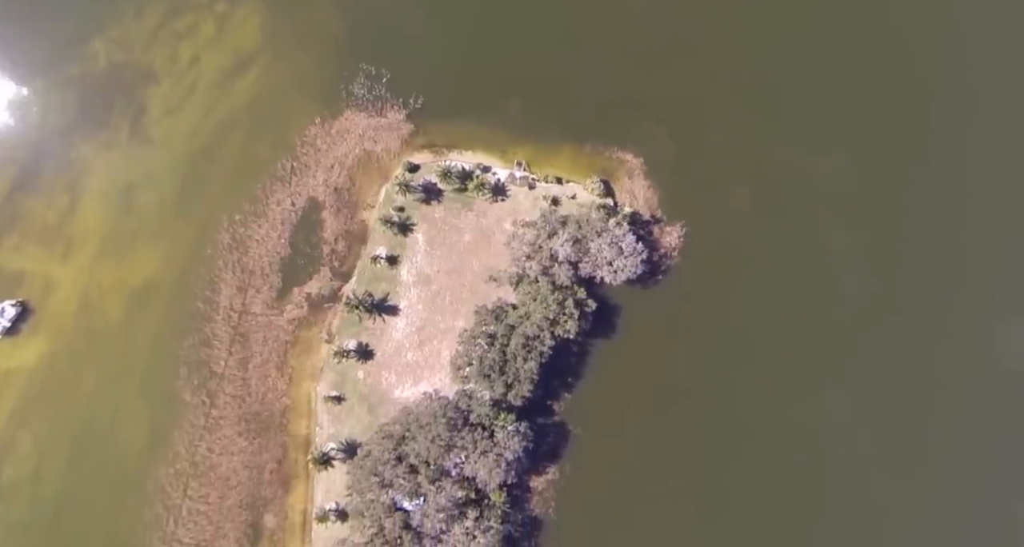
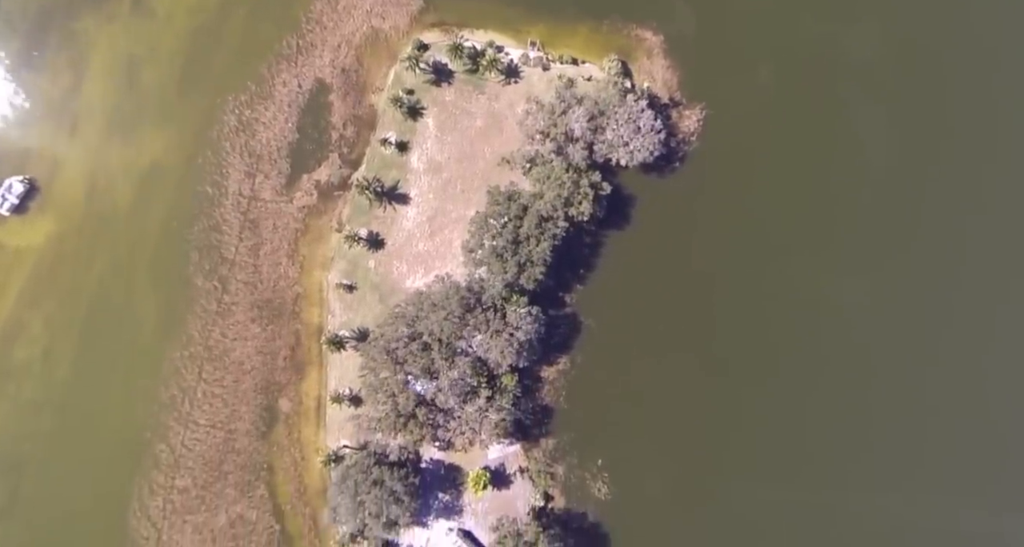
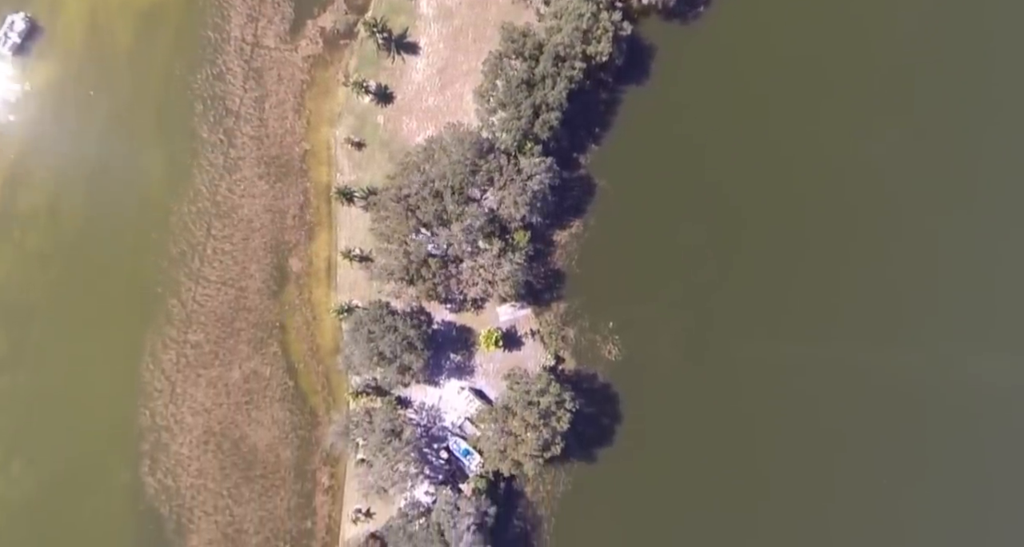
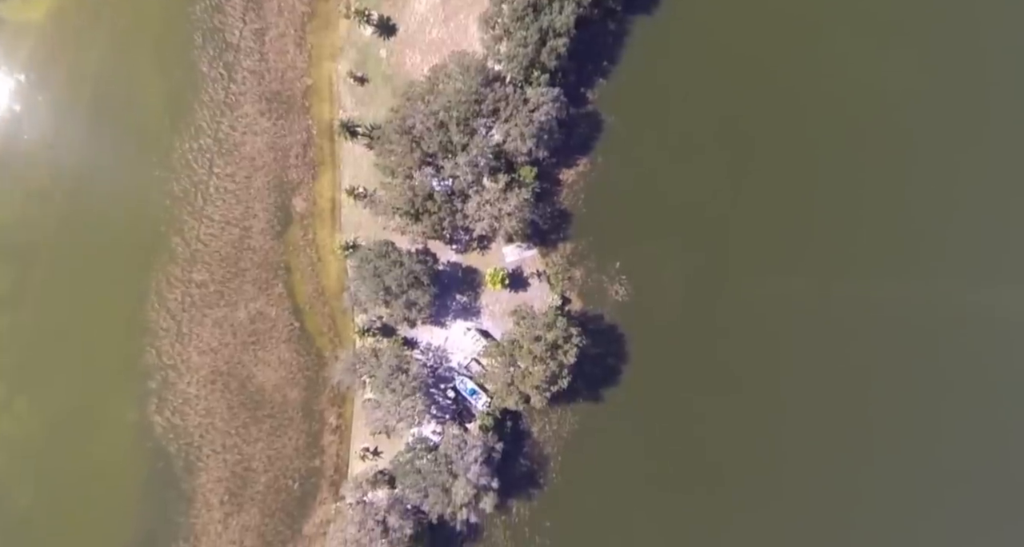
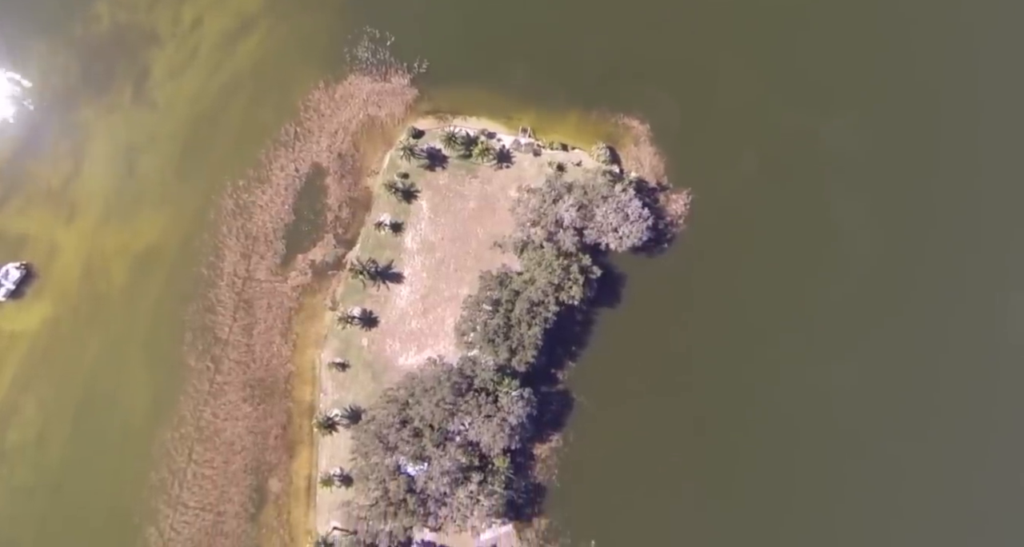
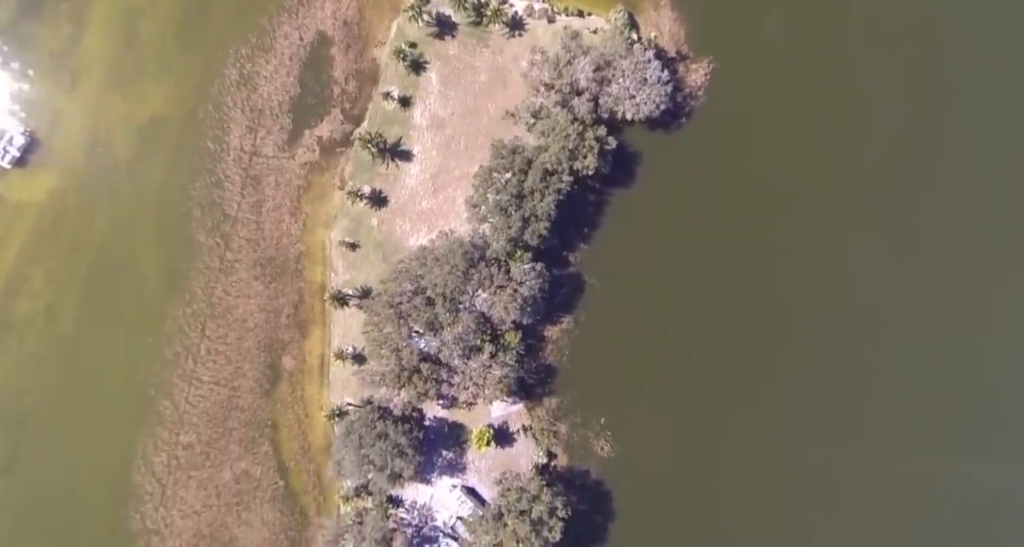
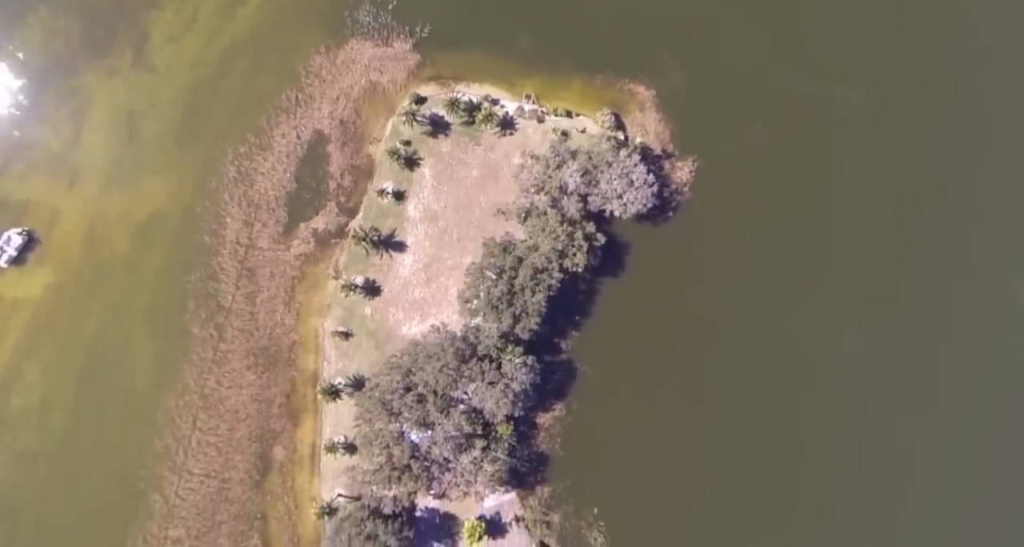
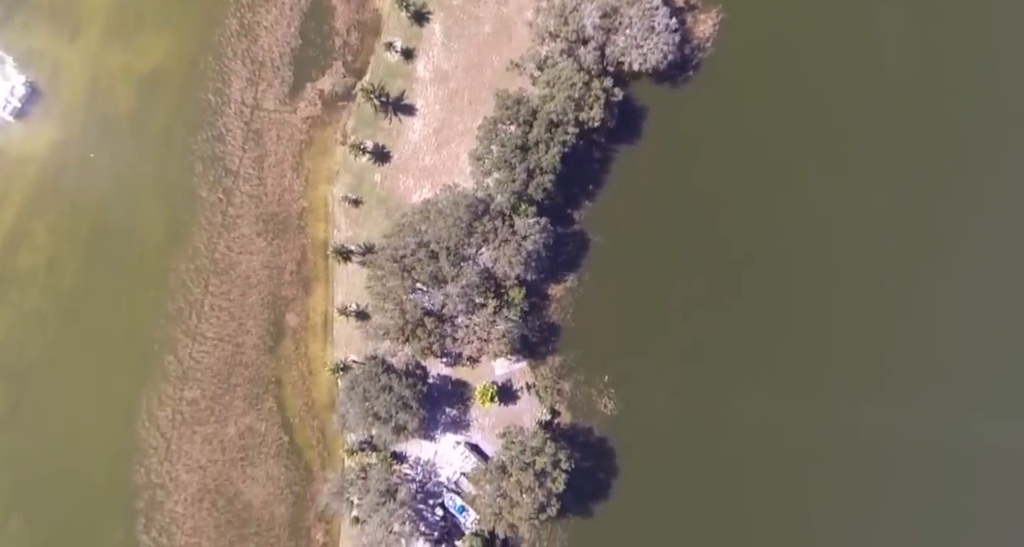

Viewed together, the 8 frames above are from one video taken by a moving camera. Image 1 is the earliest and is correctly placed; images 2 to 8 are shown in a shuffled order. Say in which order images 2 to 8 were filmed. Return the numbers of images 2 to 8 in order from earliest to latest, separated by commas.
5, 7, 2, 6, 8, 3, 4
